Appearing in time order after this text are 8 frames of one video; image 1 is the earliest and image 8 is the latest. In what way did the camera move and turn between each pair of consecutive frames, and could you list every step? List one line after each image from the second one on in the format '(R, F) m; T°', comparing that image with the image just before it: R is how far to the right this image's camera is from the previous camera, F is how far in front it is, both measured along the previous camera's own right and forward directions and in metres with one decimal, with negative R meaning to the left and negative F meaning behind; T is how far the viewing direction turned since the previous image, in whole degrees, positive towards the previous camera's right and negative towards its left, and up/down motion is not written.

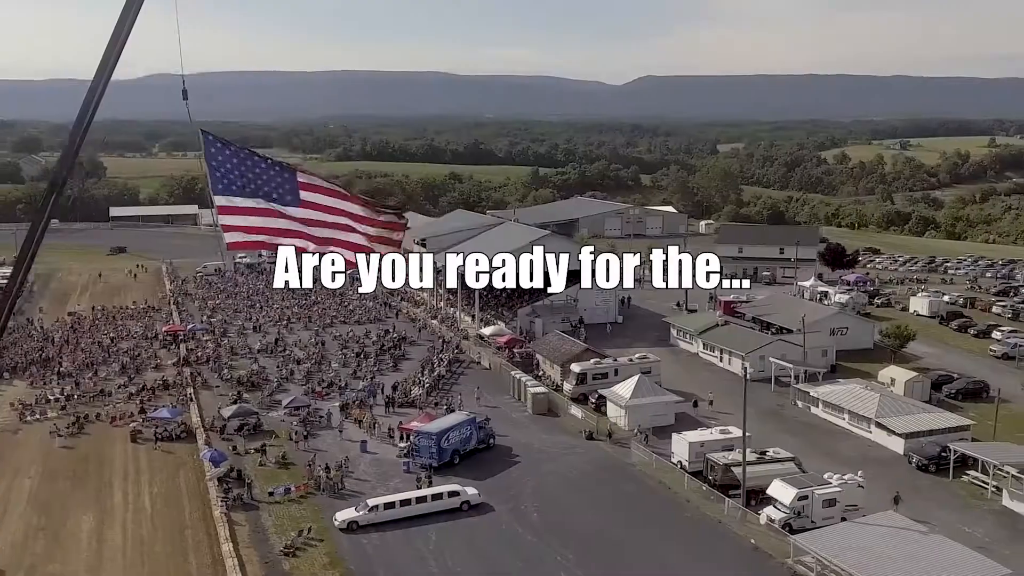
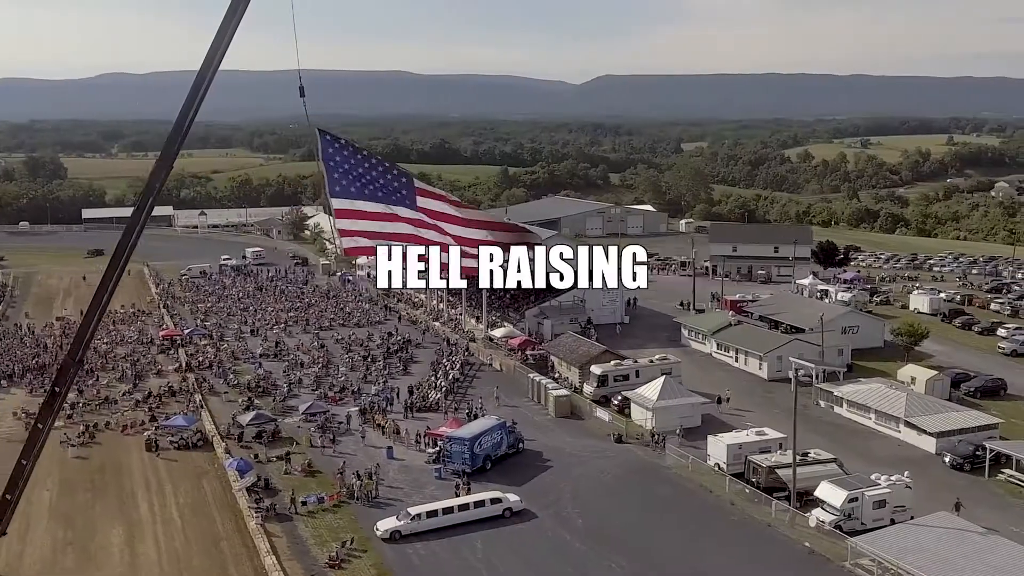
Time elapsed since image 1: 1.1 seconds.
(-0.8, +0.2) m; +2°
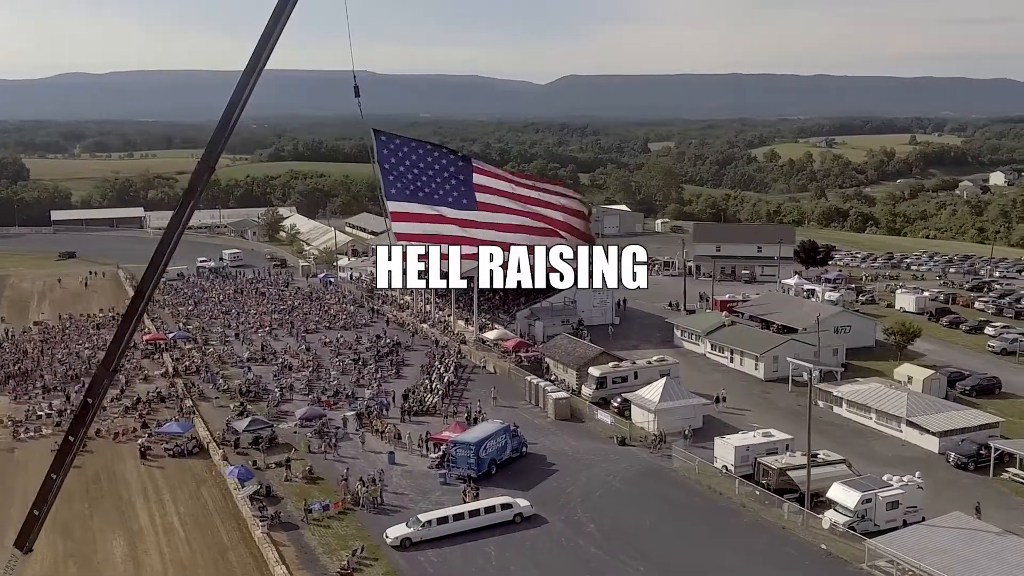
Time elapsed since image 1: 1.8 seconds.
(-0.4, +0.1) m; +2°
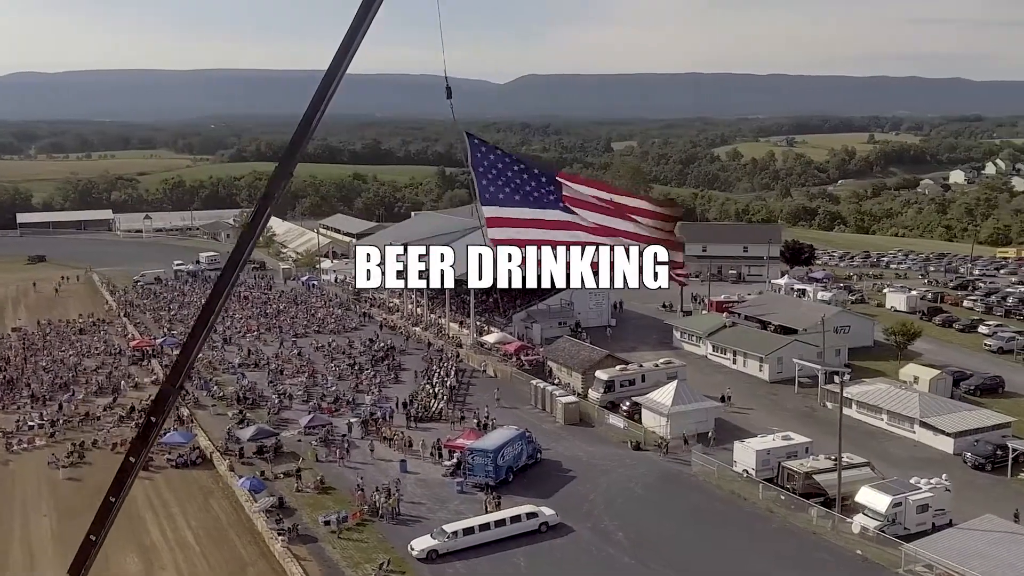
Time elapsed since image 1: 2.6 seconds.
(-0.6, +0.2) m; +2°
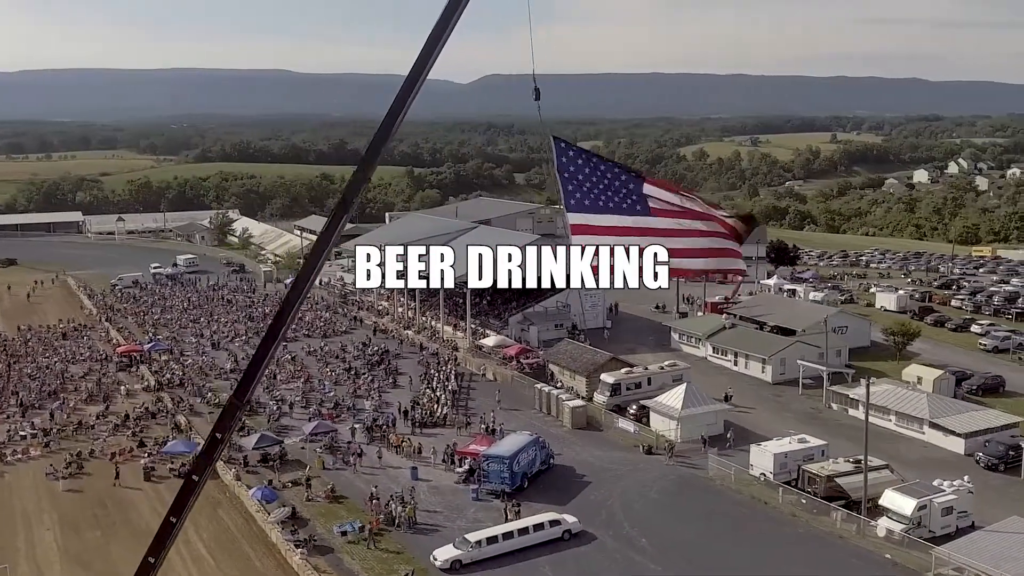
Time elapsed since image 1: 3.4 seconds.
(-0.6, +0.2) m; +2°
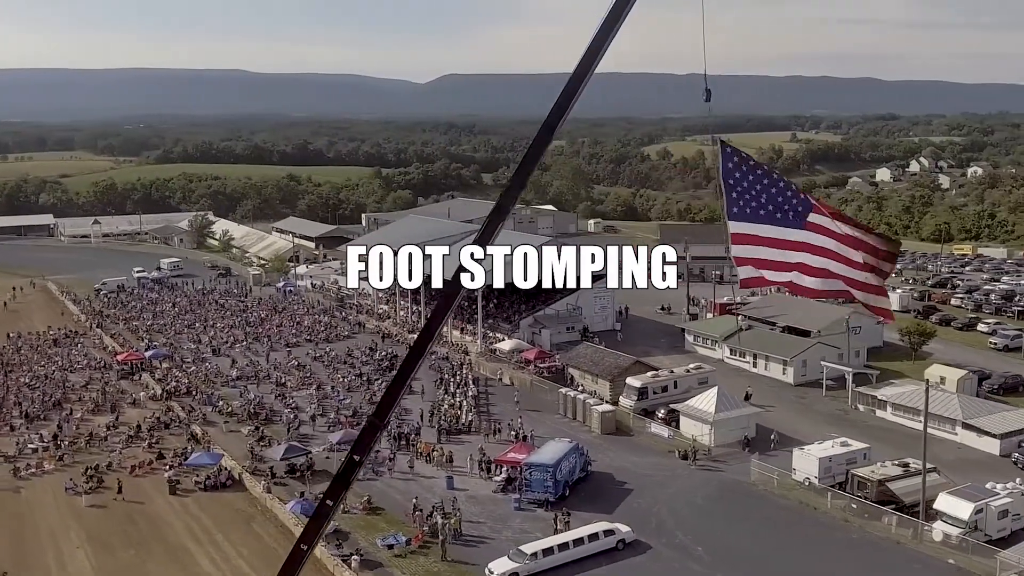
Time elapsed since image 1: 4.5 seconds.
(-0.9, +0.2) m; +2°
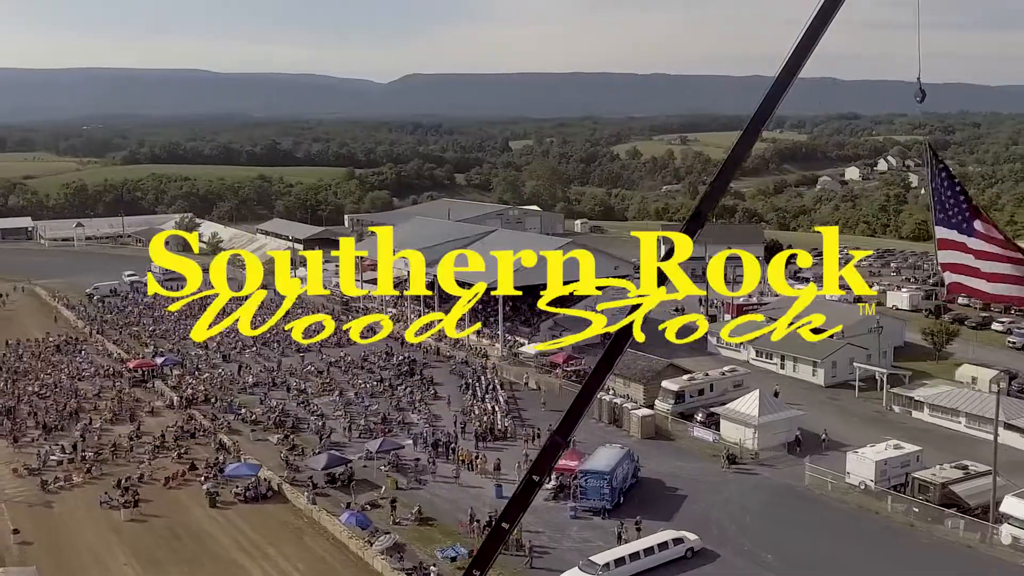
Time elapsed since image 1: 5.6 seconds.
(-1.0, +0.2) m; +1°
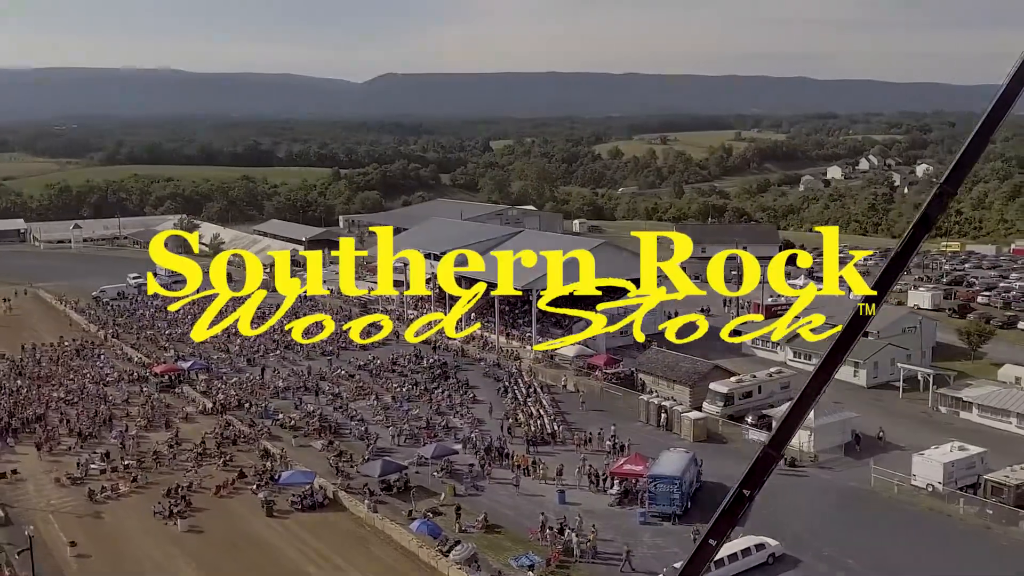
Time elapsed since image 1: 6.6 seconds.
(-1.1, +0.1) m; +1°
